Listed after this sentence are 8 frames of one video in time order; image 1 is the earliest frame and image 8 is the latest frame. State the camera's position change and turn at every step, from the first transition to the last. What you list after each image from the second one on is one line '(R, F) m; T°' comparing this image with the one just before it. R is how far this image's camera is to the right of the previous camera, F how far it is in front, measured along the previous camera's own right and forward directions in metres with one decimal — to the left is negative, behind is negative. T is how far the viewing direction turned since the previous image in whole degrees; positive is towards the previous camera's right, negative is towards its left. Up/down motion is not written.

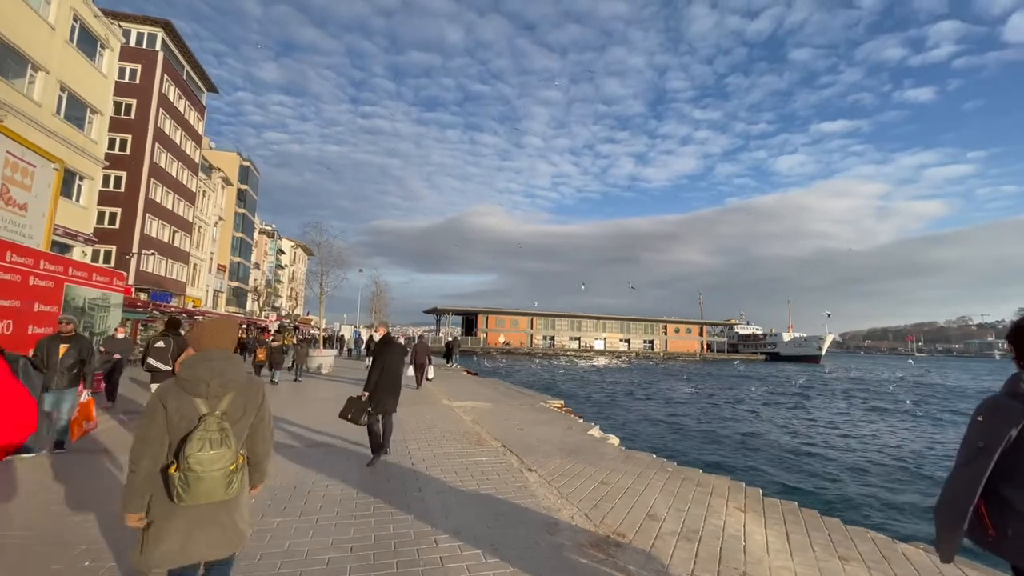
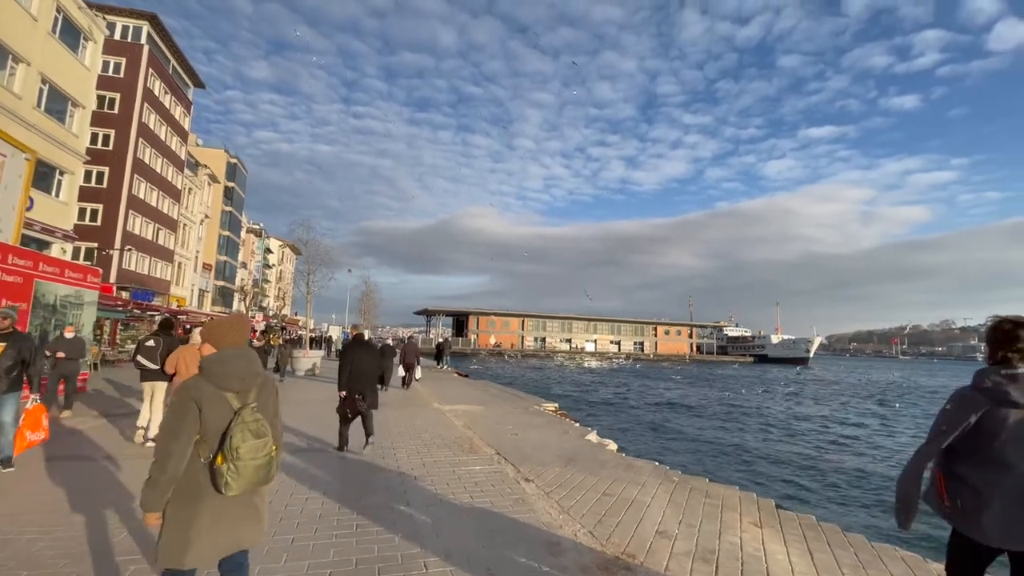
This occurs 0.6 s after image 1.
(-0.1, +0.4) m; +1°
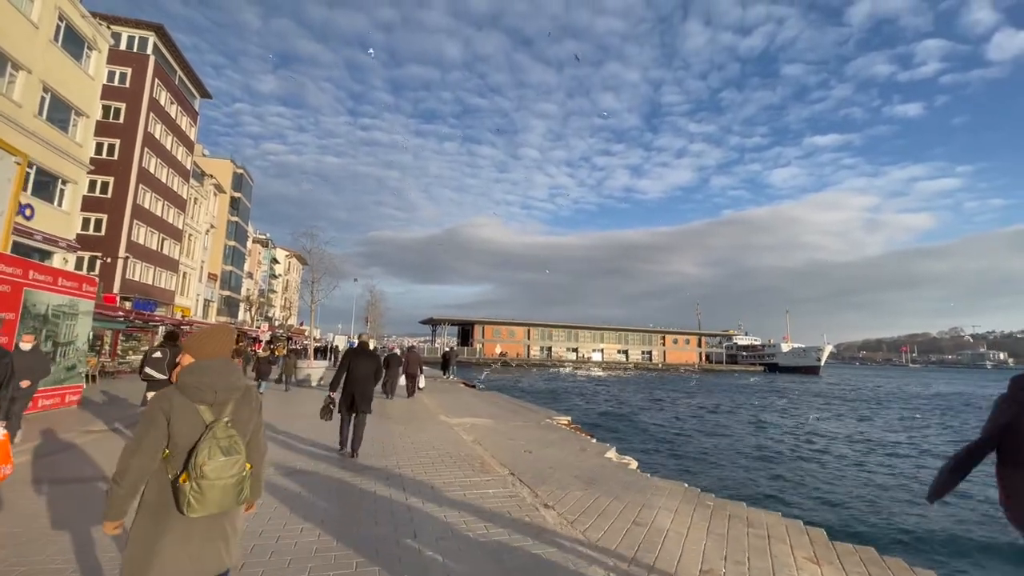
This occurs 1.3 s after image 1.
(-0.1, +0.5) m; -1°
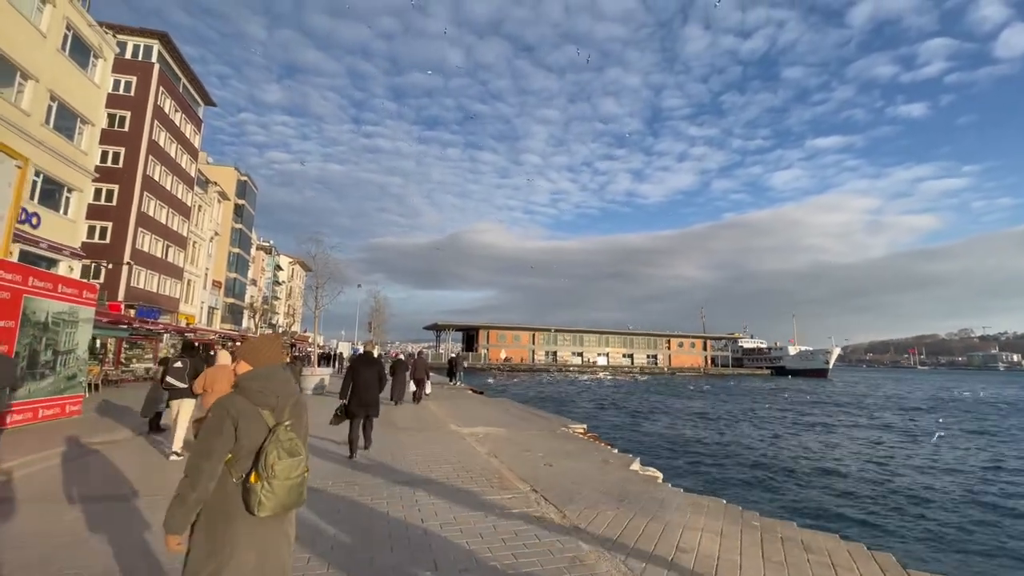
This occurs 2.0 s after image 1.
(-0.2, +0.4) m; 0°
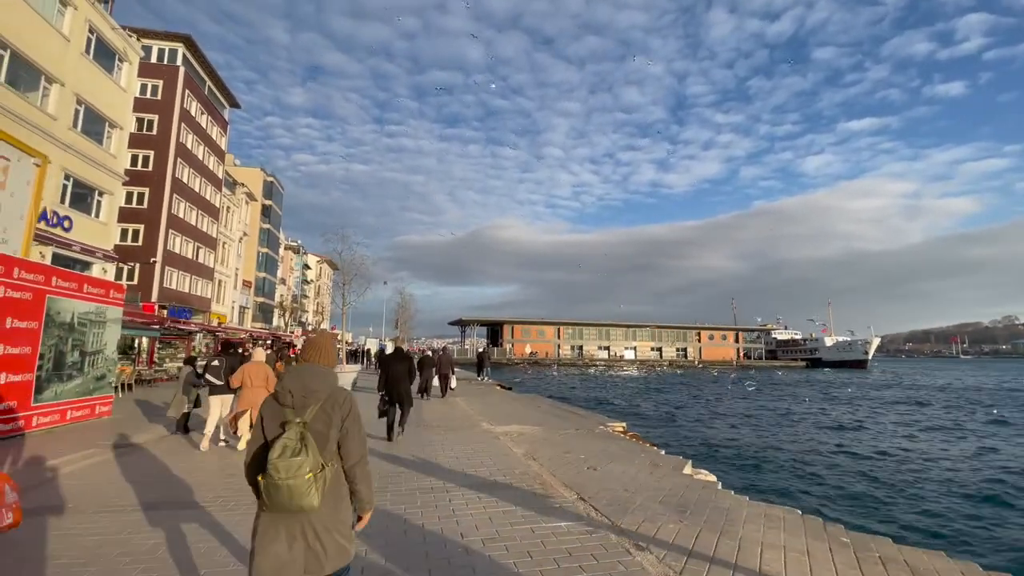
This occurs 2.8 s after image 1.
(-0.2, +0.6) m; -3°
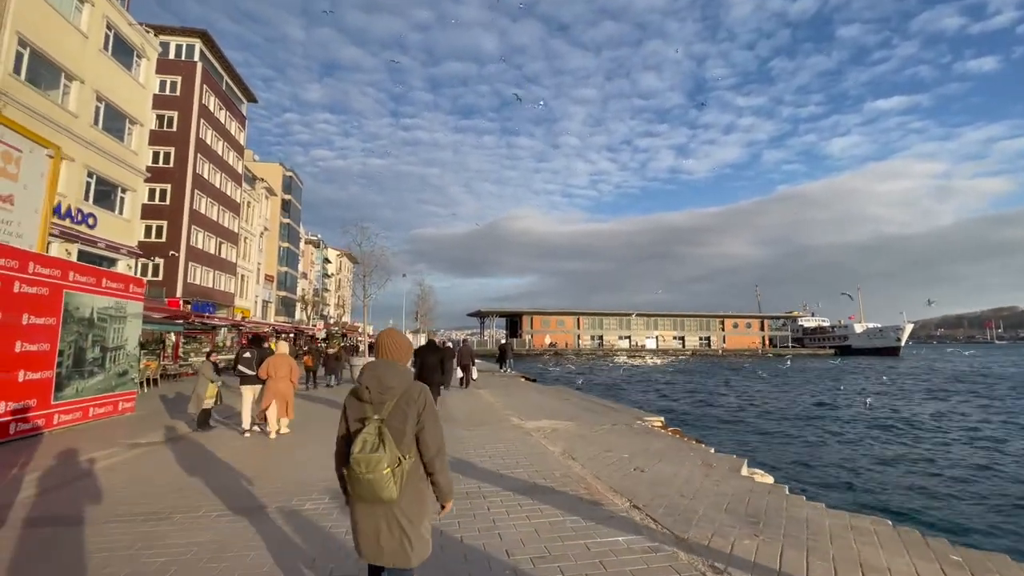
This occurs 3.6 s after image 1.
(-0.2, +0.6) m; -2°
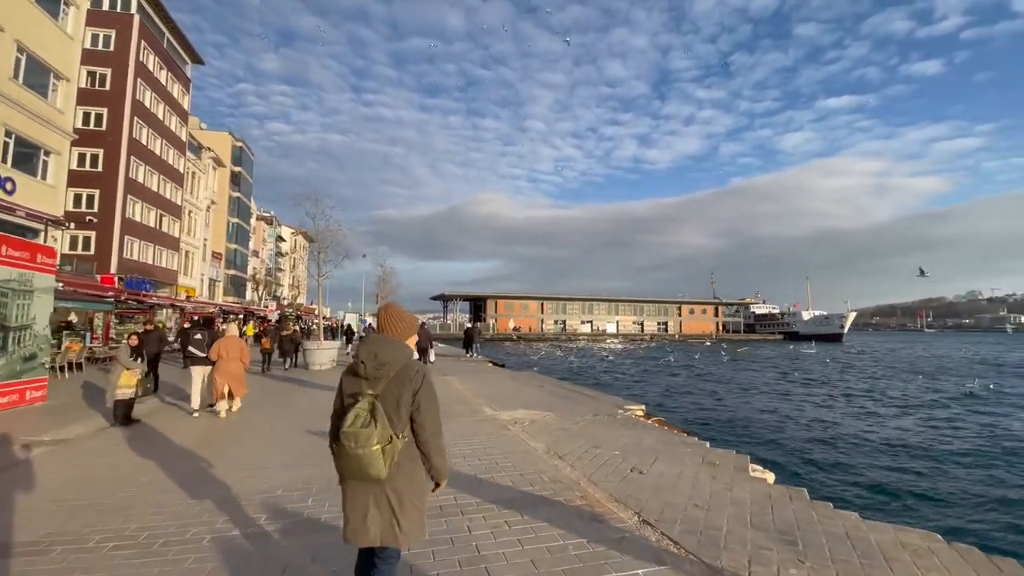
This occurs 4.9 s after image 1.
(-0.2, +1.0) m; +4°
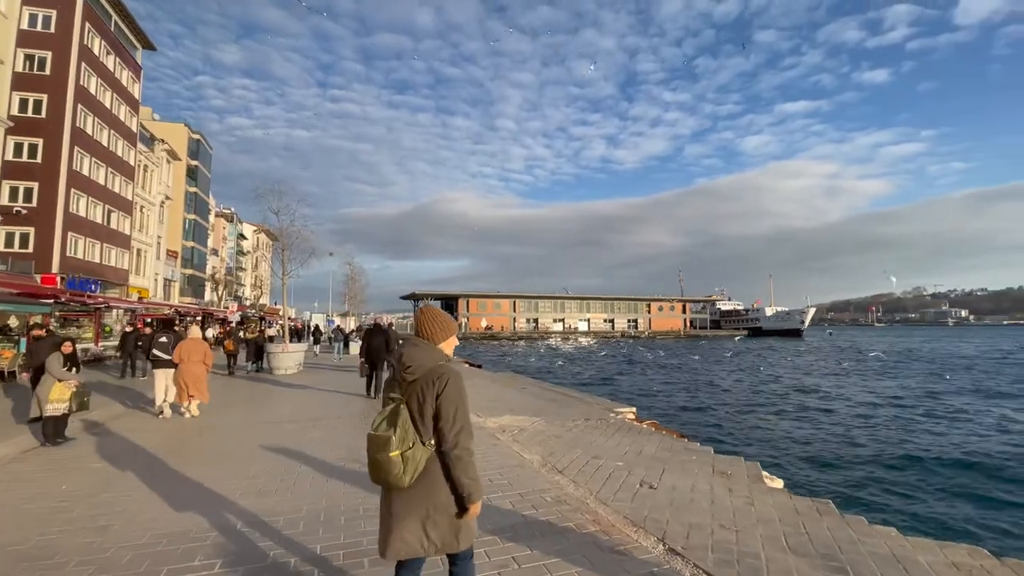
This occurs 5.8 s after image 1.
(-0.3, +0.6) m; +4°
